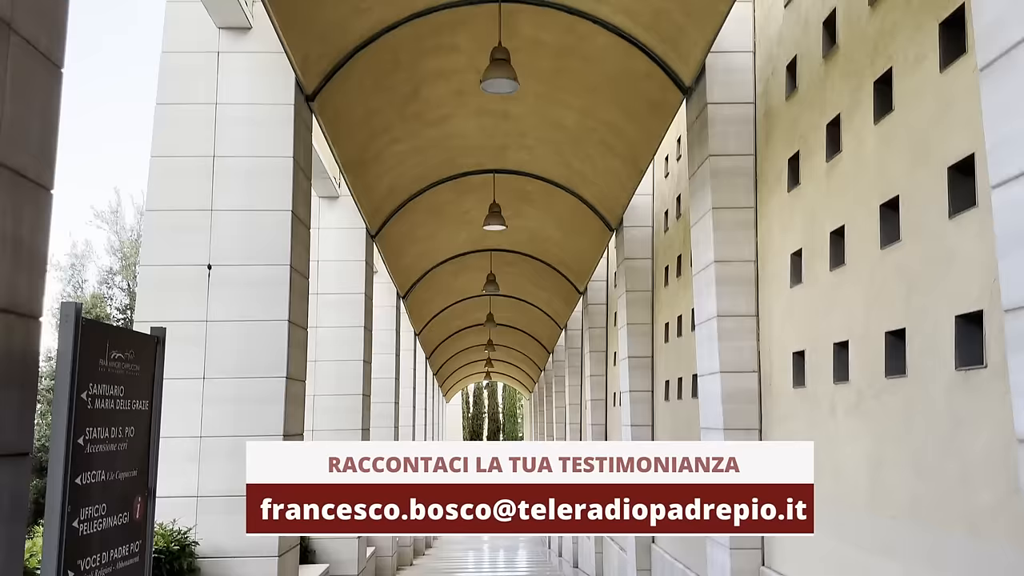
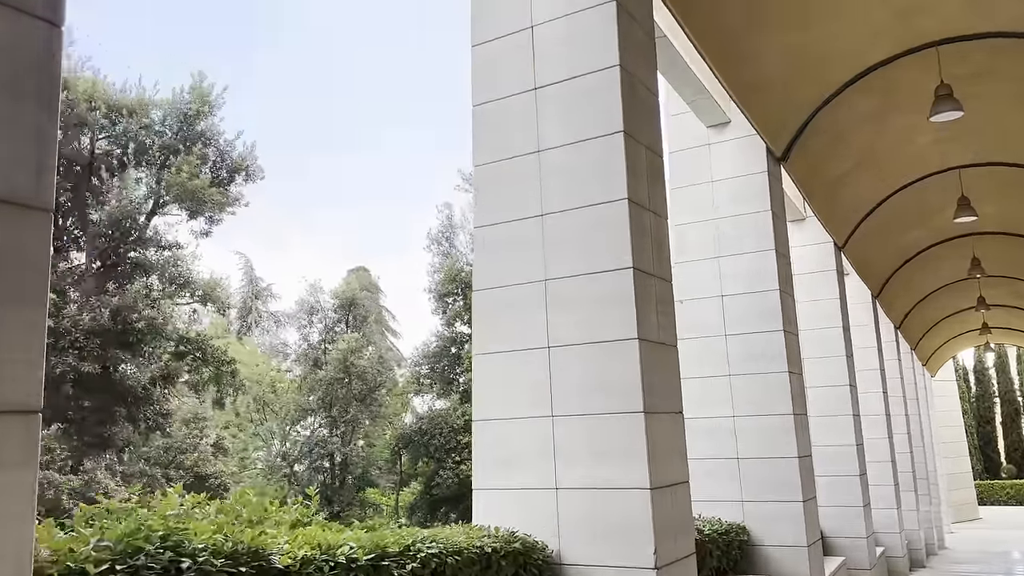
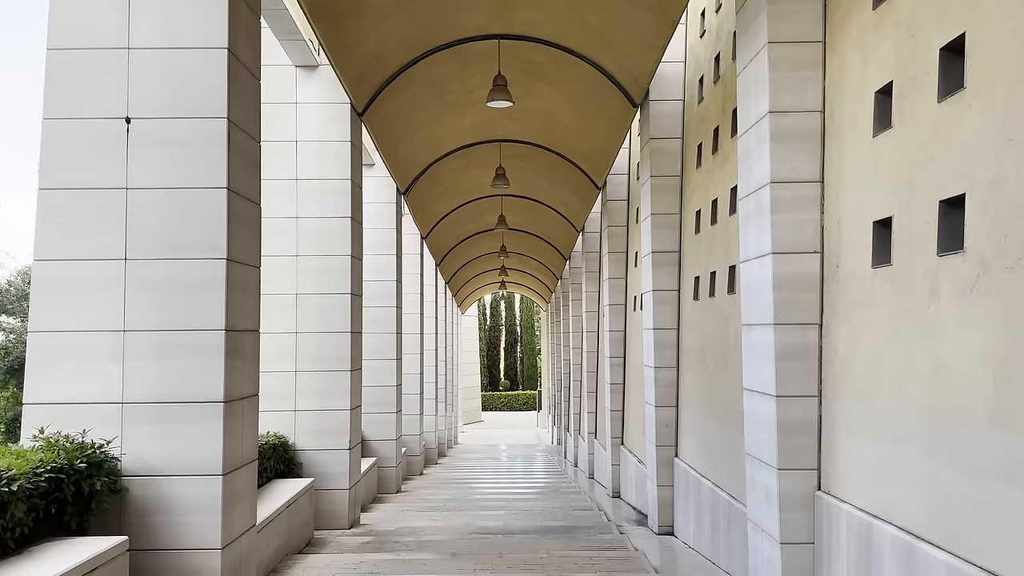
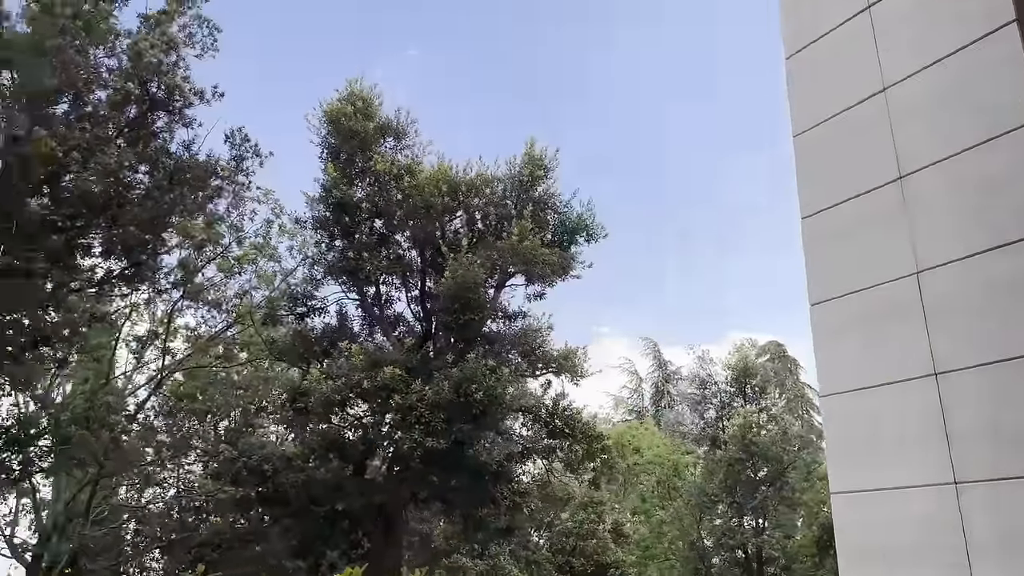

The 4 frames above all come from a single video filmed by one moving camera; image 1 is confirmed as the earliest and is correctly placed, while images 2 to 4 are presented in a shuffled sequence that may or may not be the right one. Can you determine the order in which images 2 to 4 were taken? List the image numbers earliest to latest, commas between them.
3, 2, 4
